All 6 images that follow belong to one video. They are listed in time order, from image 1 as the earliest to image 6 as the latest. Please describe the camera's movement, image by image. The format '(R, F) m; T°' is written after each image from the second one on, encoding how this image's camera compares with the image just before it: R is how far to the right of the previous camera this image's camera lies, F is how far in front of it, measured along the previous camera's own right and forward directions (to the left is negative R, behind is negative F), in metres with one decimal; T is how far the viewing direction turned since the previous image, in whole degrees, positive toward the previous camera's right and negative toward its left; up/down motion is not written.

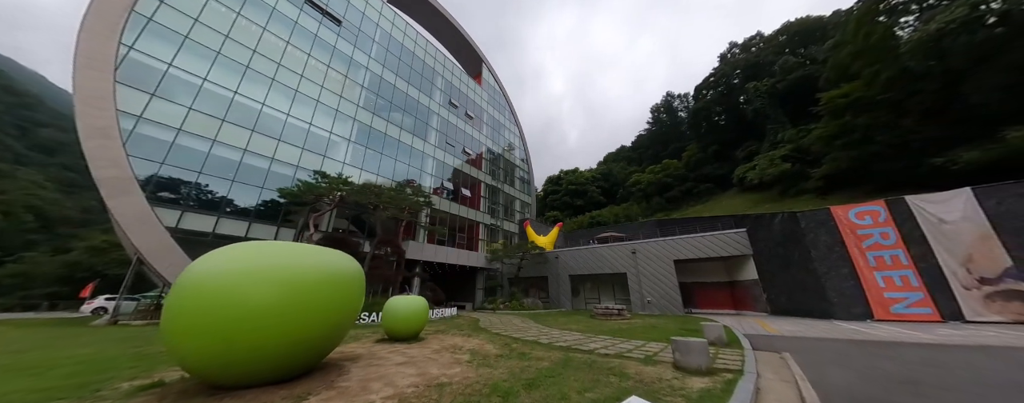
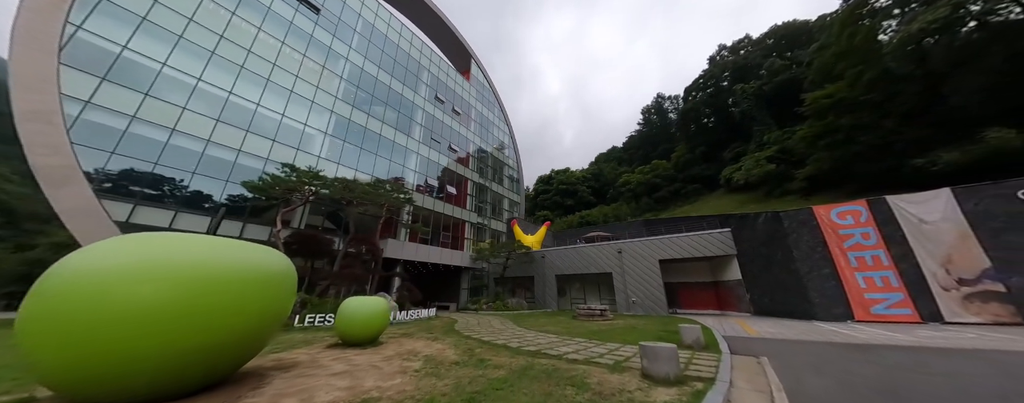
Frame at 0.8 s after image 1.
(+0.6, +0.5) m; +1°
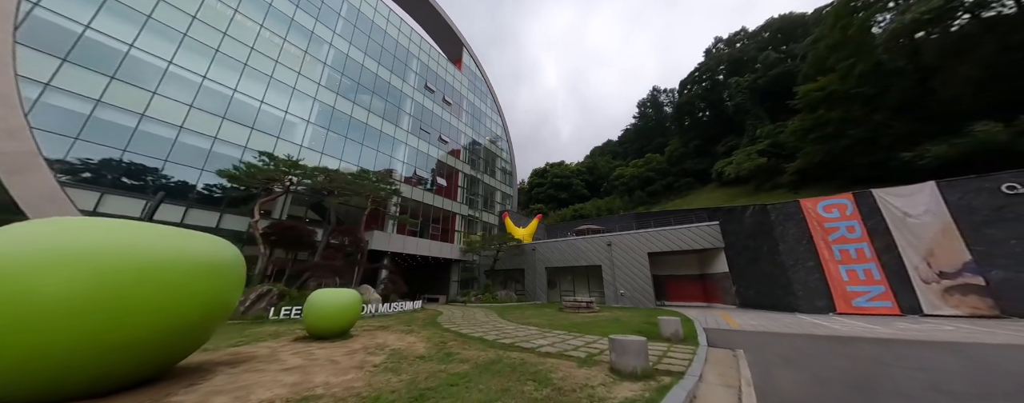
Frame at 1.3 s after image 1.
(+0.5, +0.2) m; +1°
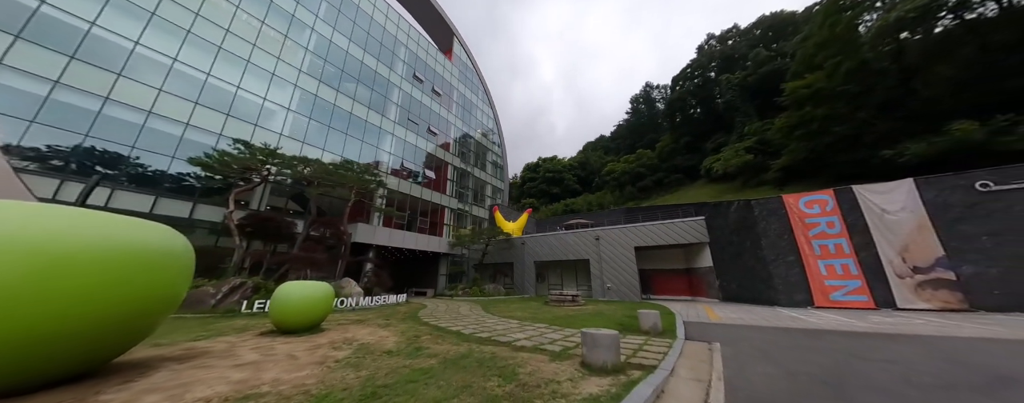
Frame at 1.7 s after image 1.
(+0.3, +0.2) m; +1°
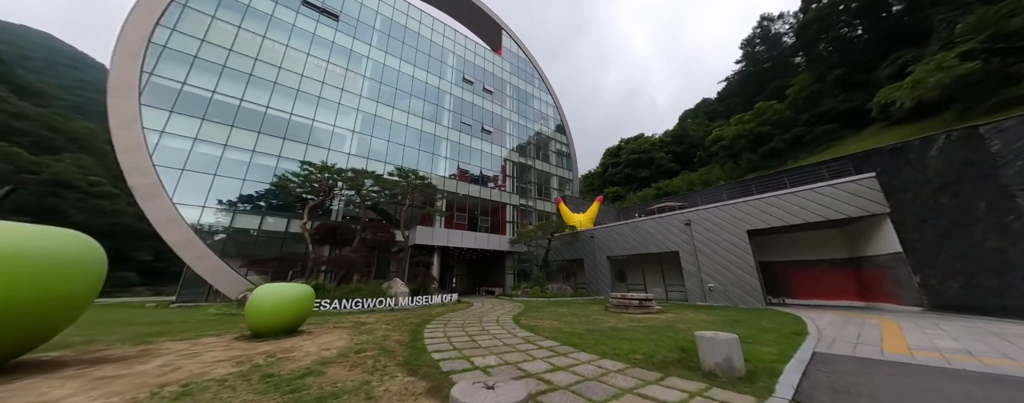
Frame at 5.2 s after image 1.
(+2.1, +2.2) m; -19°
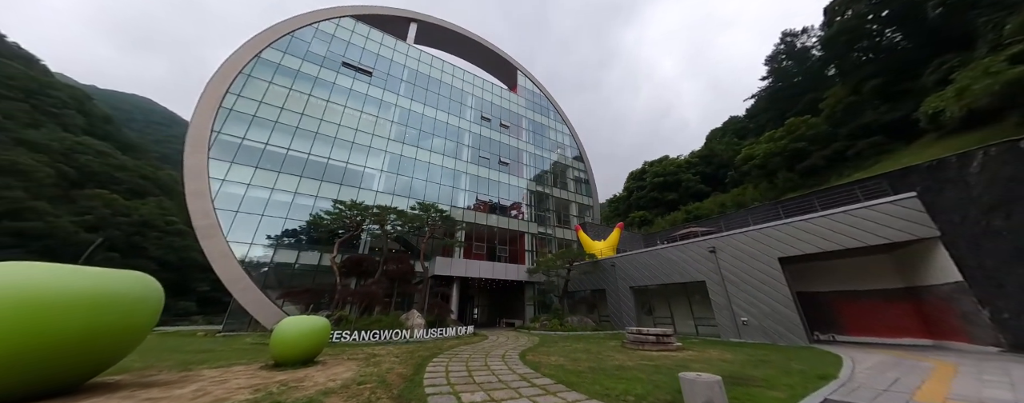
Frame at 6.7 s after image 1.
(+0.7, -0.3) m; -6°
